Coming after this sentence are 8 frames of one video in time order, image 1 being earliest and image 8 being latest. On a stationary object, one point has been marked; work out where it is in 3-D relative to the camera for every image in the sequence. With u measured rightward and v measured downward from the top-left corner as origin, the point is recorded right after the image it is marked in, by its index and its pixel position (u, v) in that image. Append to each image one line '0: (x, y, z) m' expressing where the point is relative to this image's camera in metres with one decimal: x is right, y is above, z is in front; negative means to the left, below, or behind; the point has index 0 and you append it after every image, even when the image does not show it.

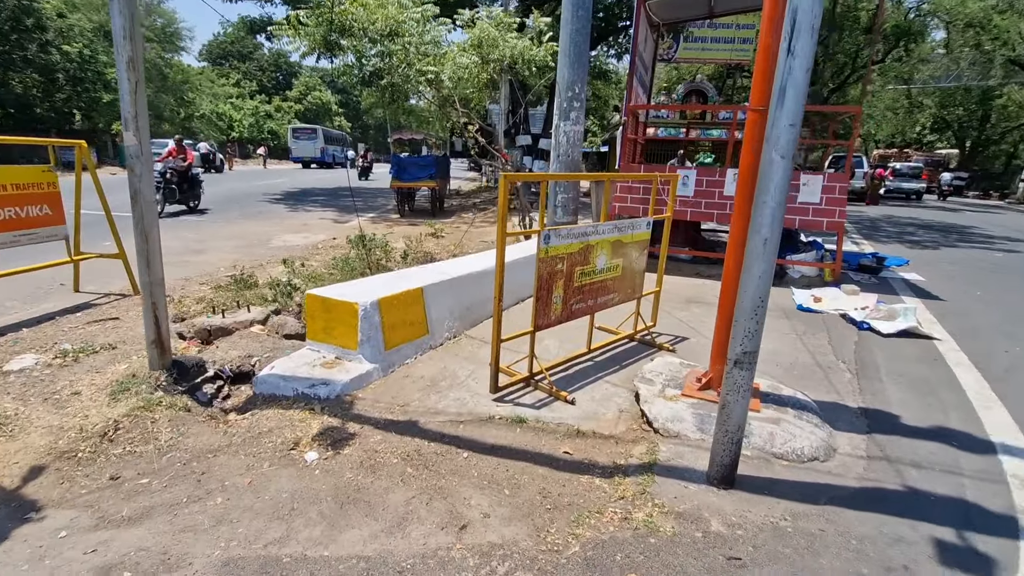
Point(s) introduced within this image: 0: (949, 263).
0: (+8.8, +0.5, +10.3) m
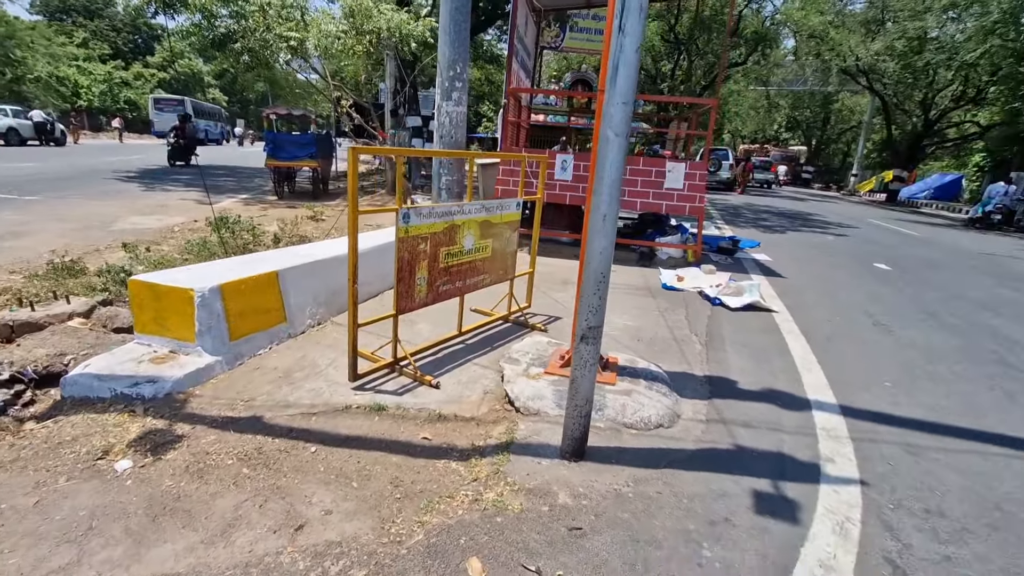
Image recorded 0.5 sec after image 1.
0: (+6.4, +1.0, +11.6) m
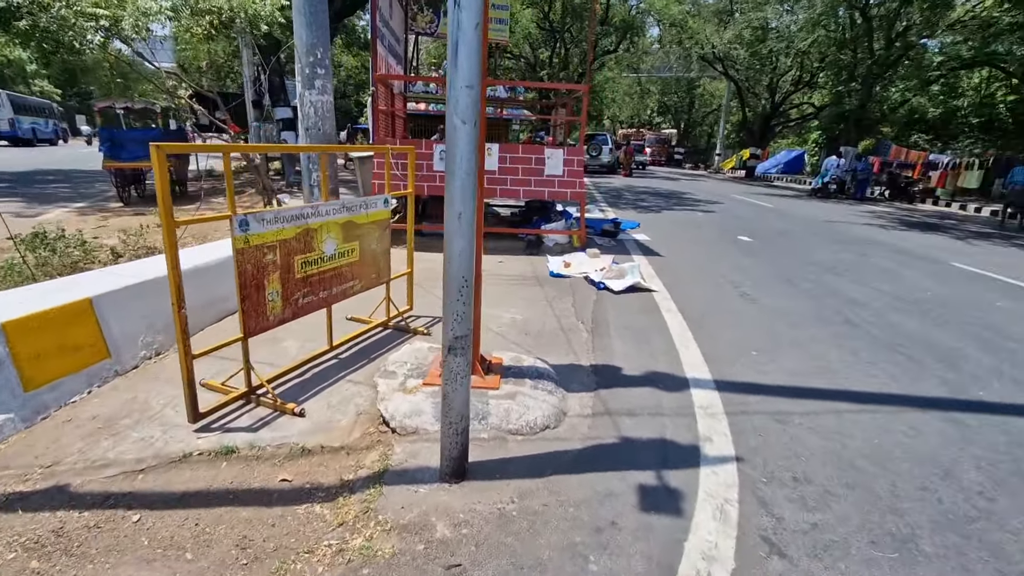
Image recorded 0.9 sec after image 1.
0: (+3.8, +1.6, +12.3) m
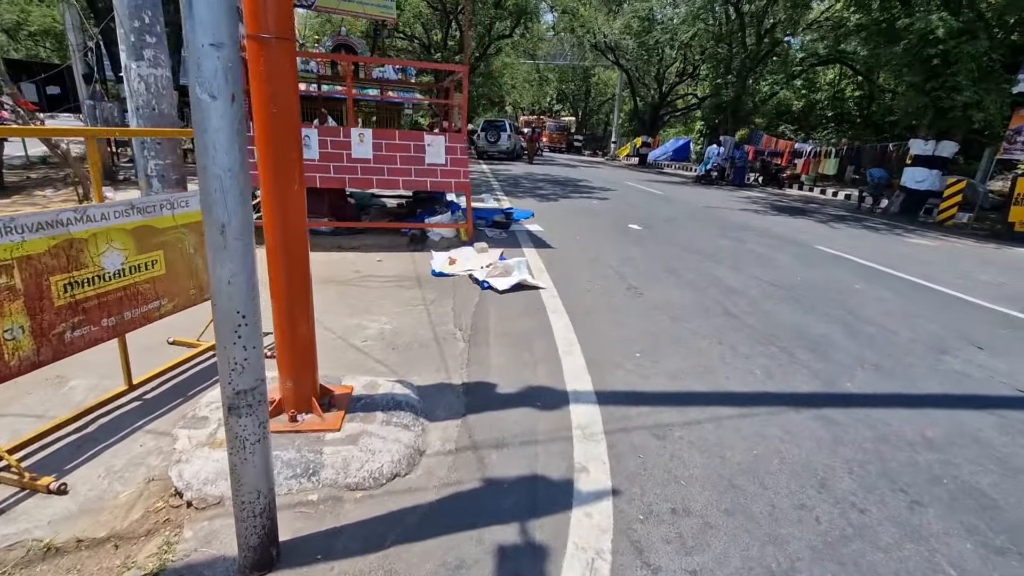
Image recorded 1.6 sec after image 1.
0: (+1.2, +1.8, +12.2) m
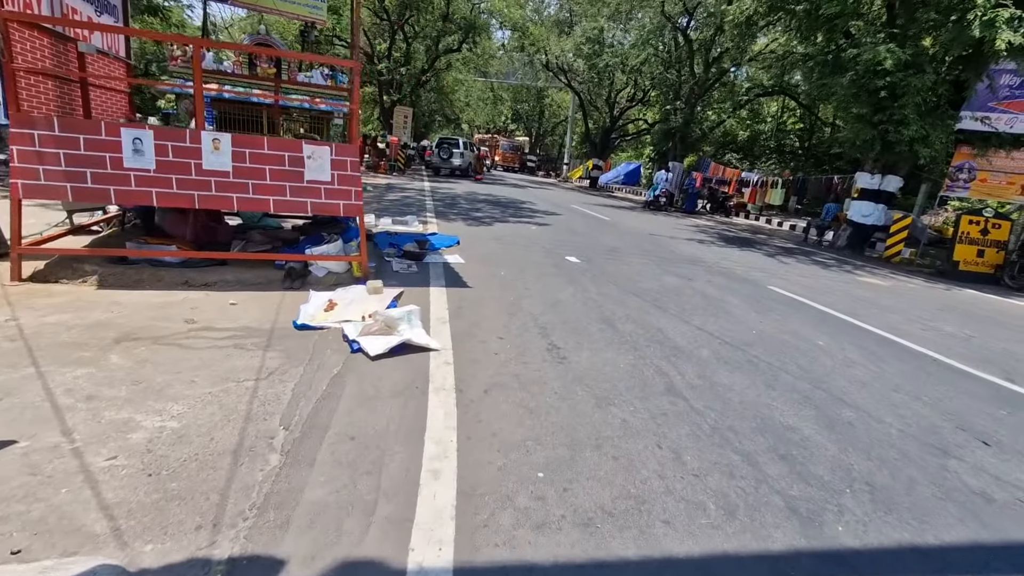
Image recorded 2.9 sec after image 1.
0: (-0.4, +1.0, +10.8) m
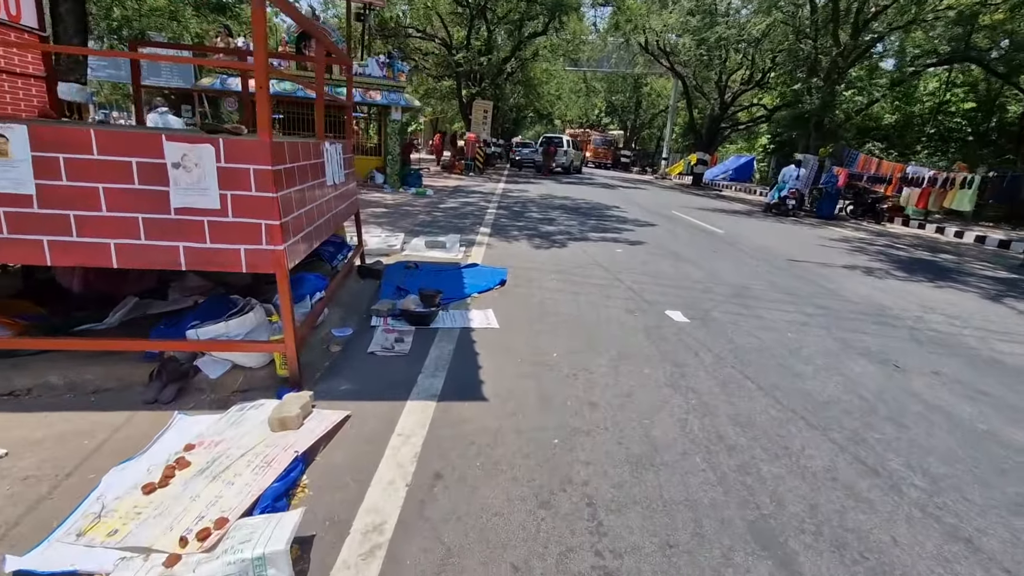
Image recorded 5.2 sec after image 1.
0: (+0.7, +0.2, +7.6) m
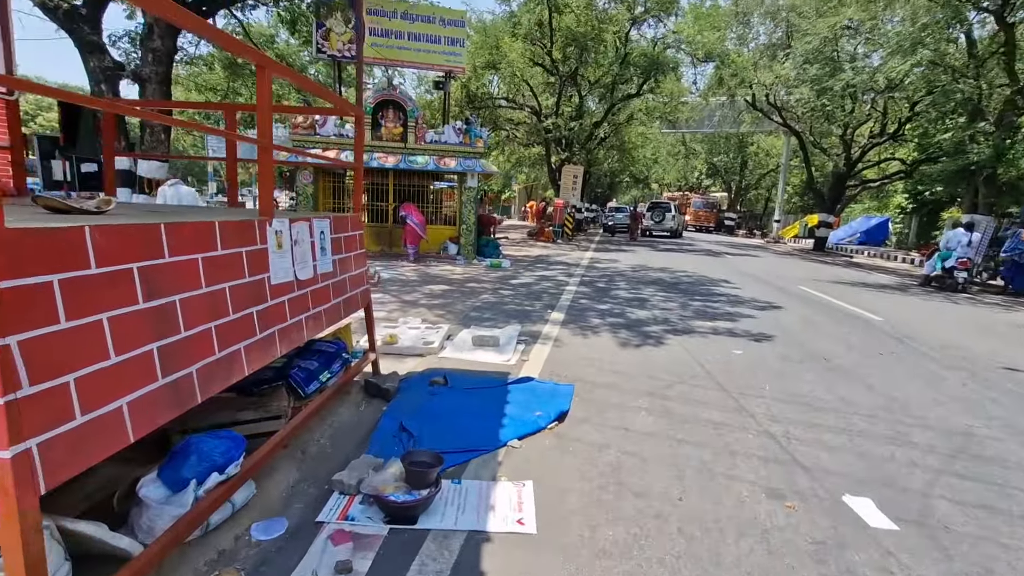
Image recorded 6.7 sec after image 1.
0: (+1.4, -1.1, +5.2) m
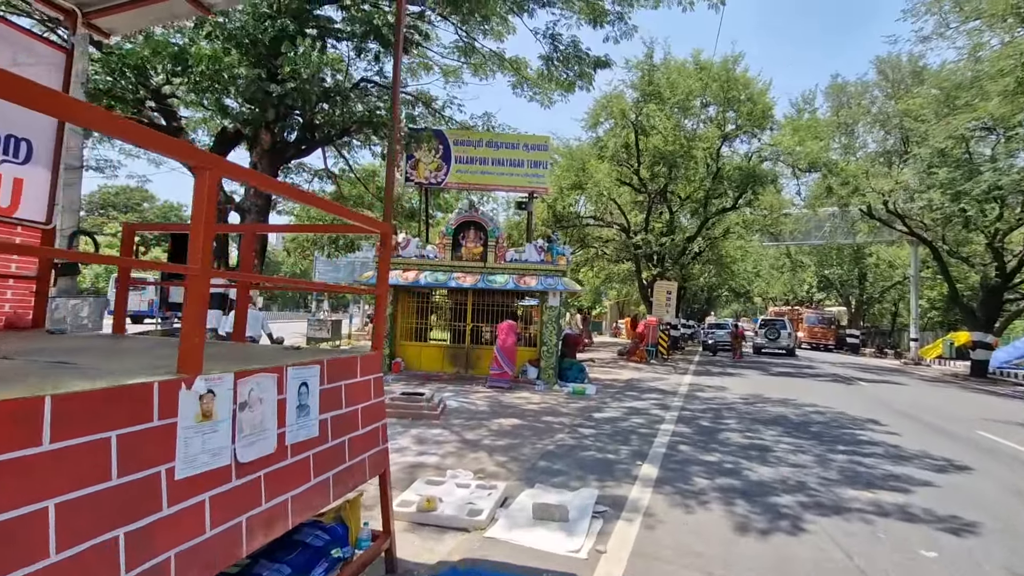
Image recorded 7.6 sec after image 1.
0: (+1.9, -2.3, +3.2) m
